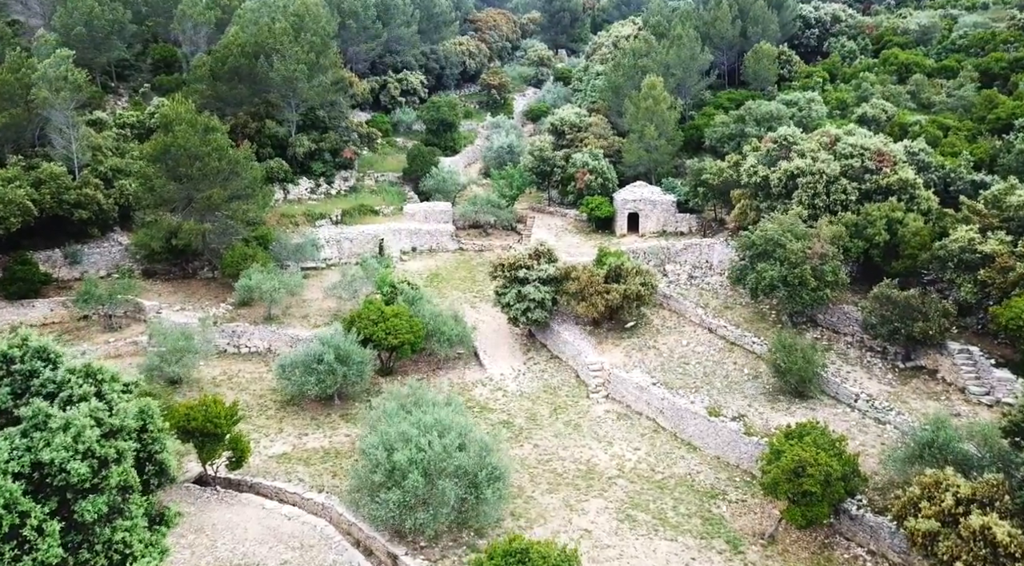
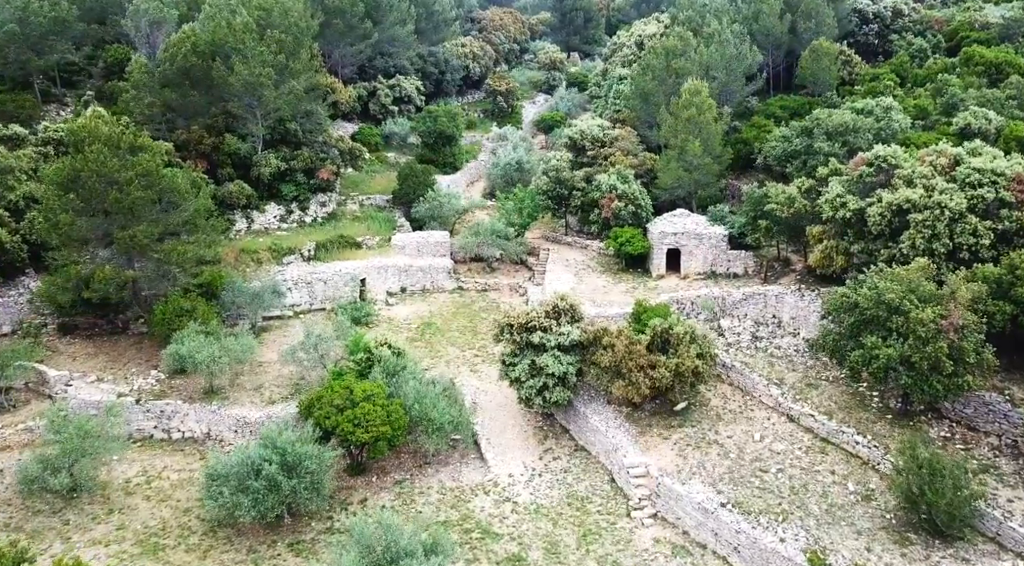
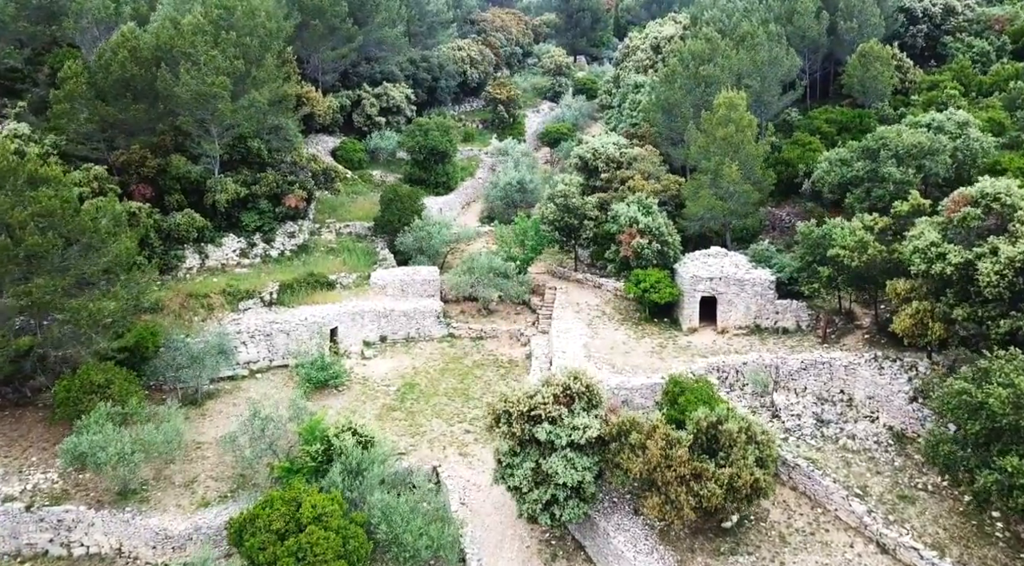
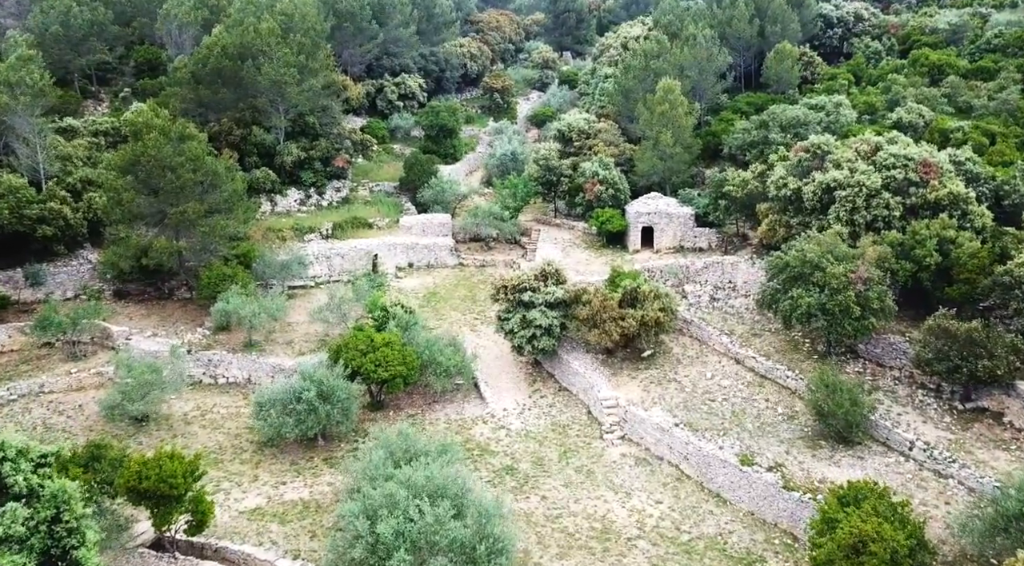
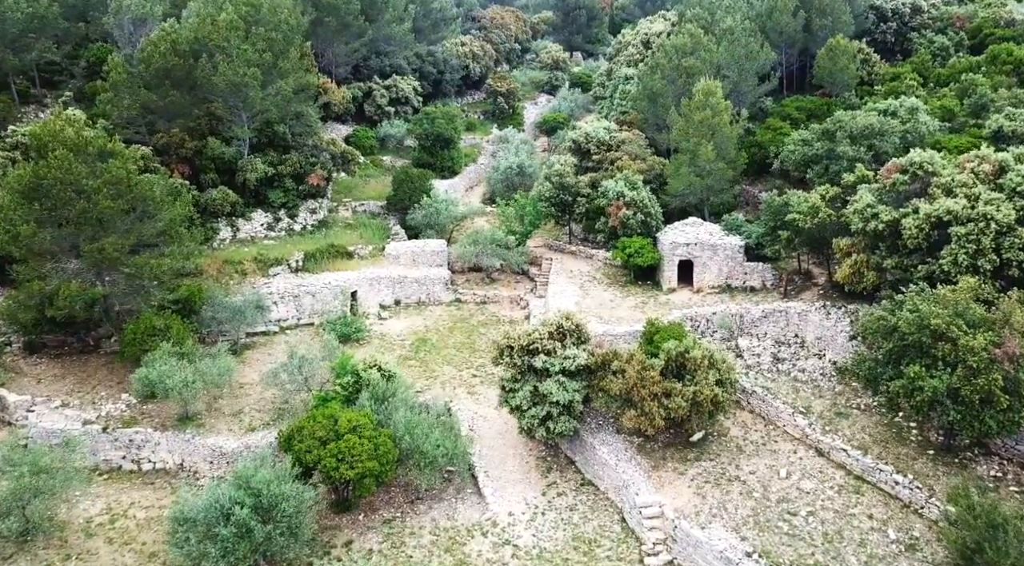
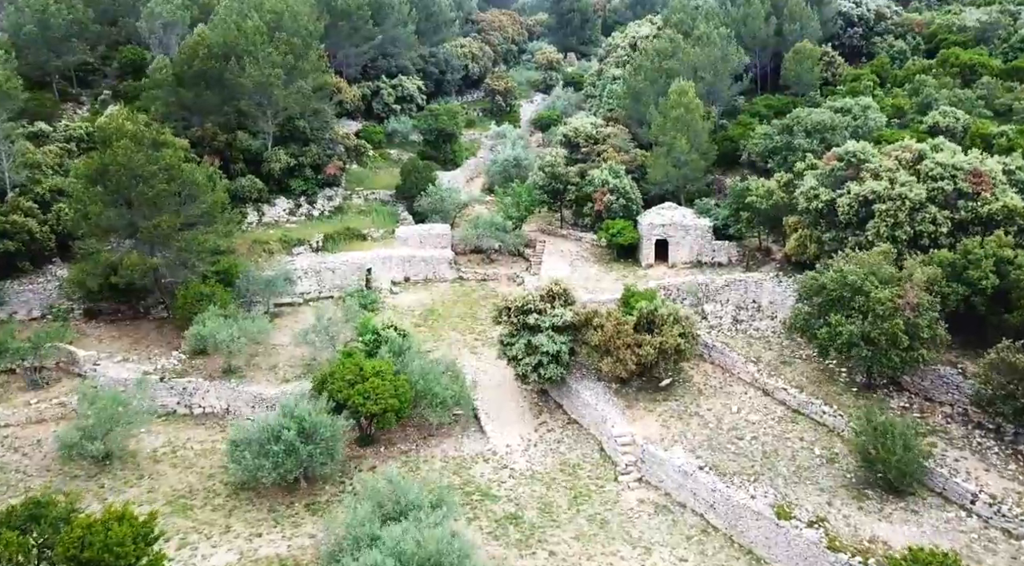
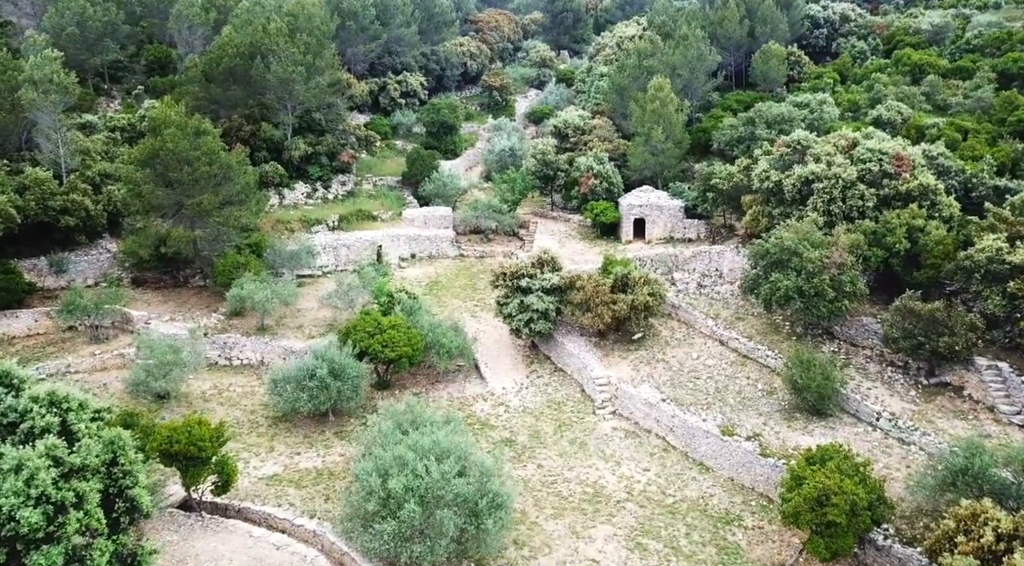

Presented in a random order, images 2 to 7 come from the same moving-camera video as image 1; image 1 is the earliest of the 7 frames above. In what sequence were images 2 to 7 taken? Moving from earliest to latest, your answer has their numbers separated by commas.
7, 4, 6, 2, 5, 3
